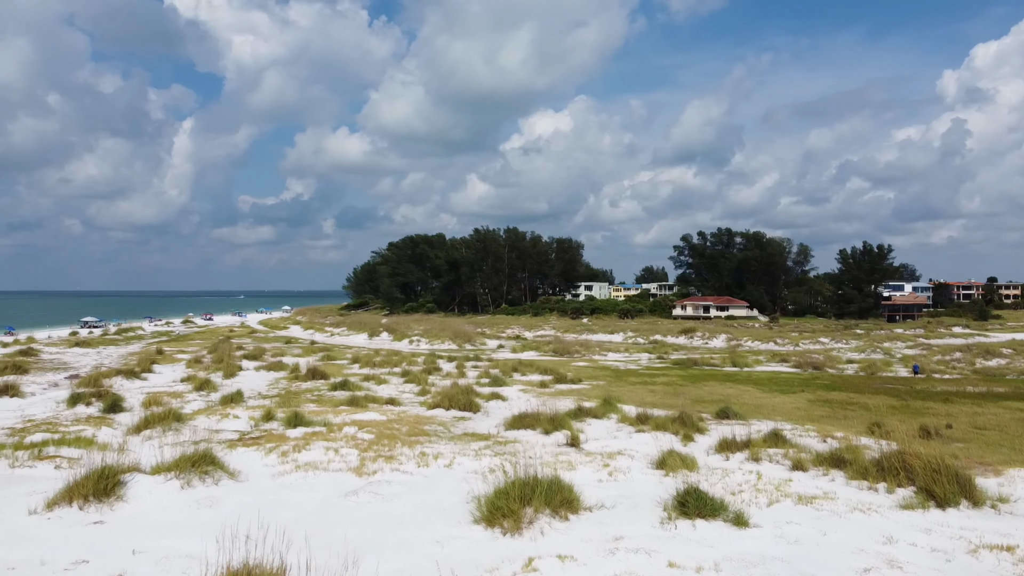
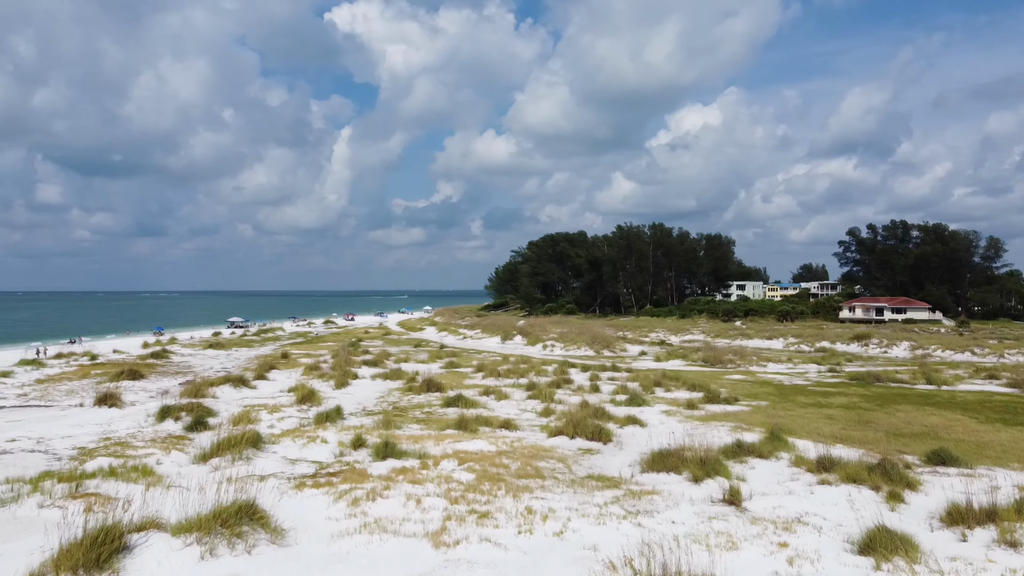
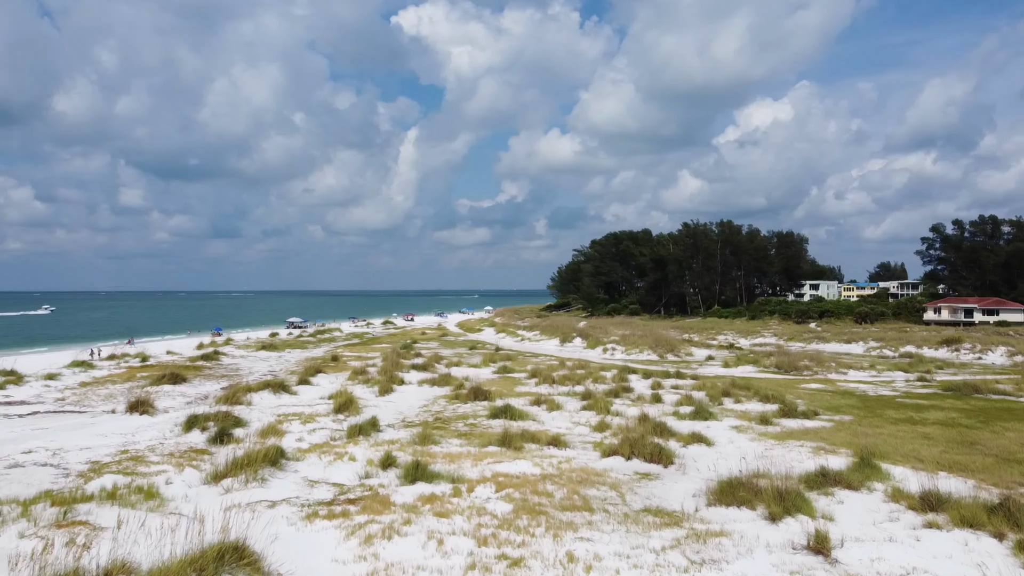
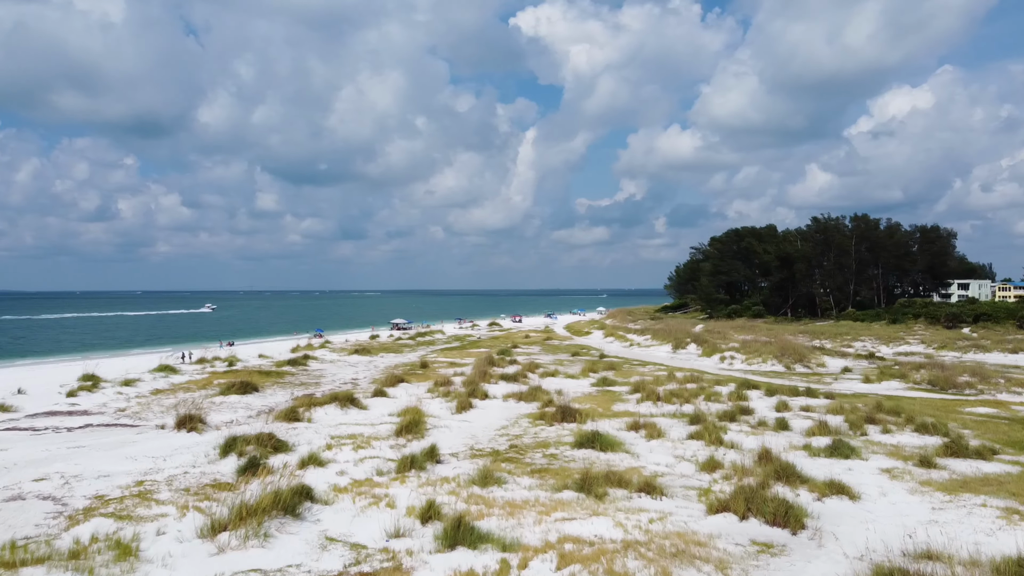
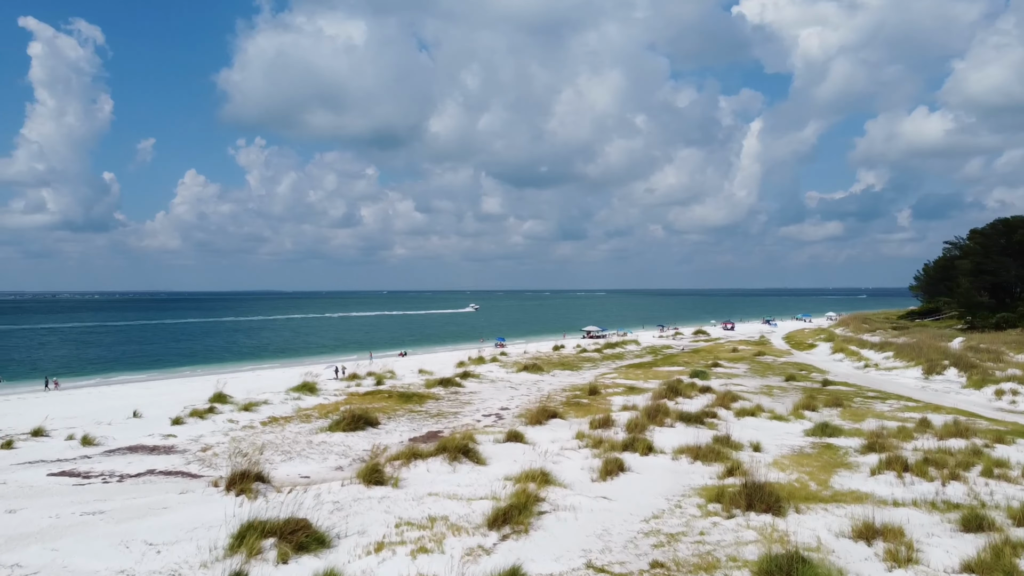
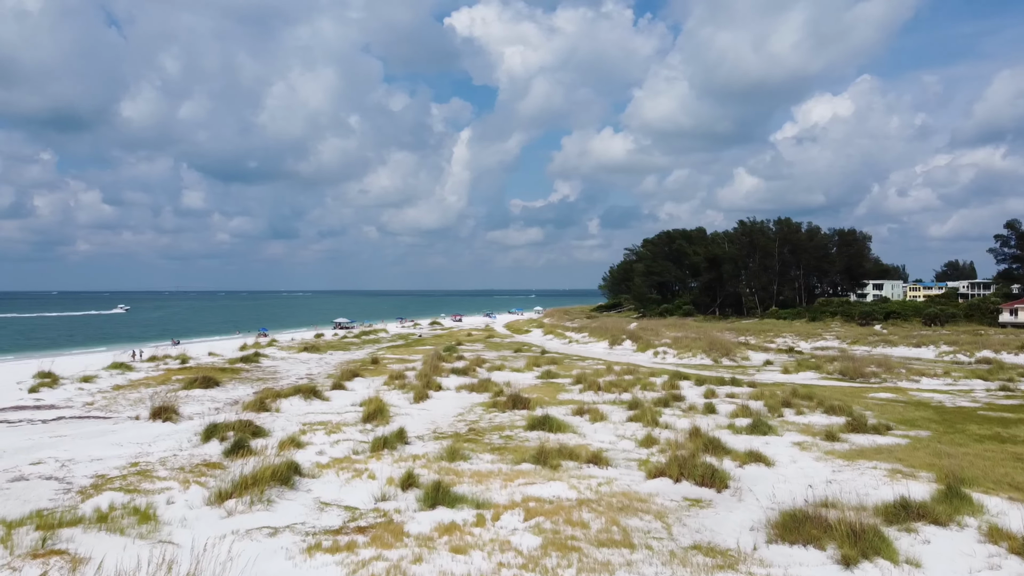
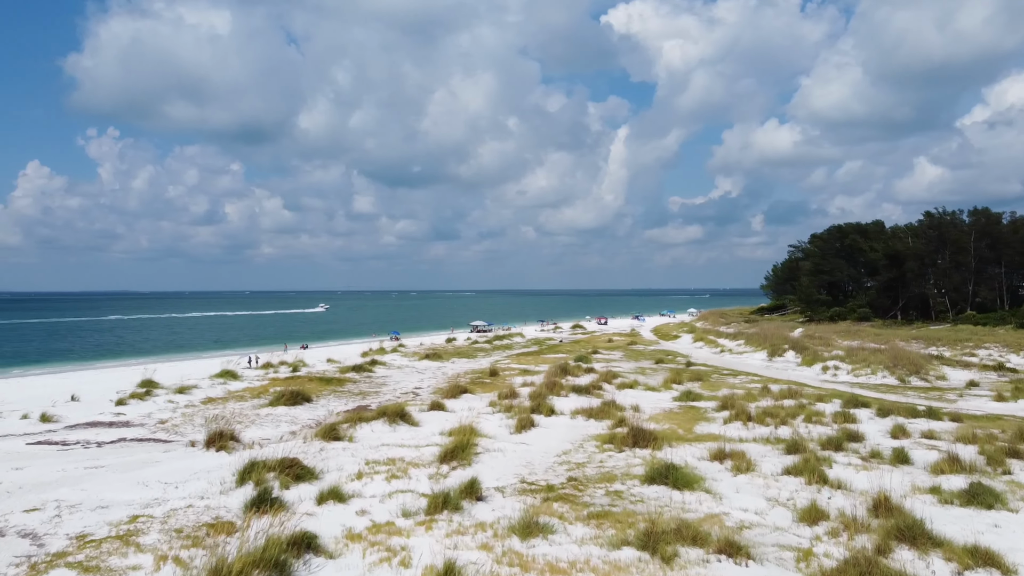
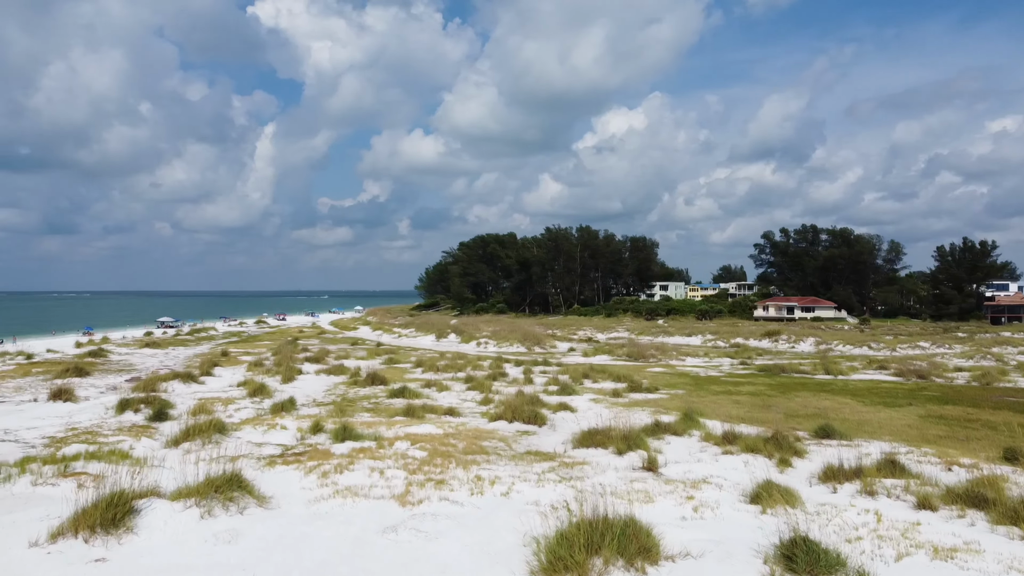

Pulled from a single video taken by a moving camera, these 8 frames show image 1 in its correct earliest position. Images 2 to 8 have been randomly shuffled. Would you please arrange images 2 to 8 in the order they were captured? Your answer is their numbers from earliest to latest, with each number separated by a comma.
8, 2, 3, 6, 4, 7, 5
